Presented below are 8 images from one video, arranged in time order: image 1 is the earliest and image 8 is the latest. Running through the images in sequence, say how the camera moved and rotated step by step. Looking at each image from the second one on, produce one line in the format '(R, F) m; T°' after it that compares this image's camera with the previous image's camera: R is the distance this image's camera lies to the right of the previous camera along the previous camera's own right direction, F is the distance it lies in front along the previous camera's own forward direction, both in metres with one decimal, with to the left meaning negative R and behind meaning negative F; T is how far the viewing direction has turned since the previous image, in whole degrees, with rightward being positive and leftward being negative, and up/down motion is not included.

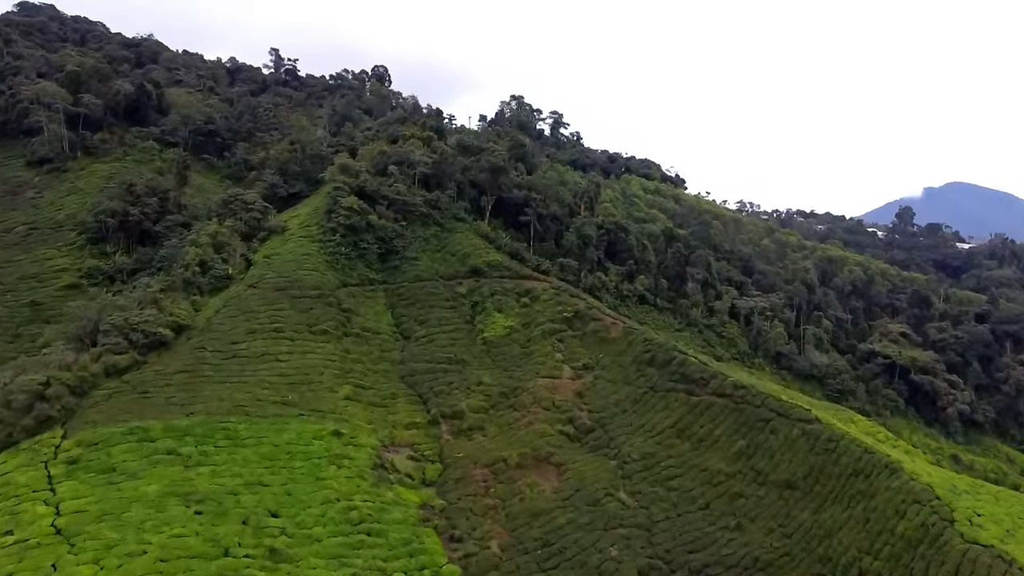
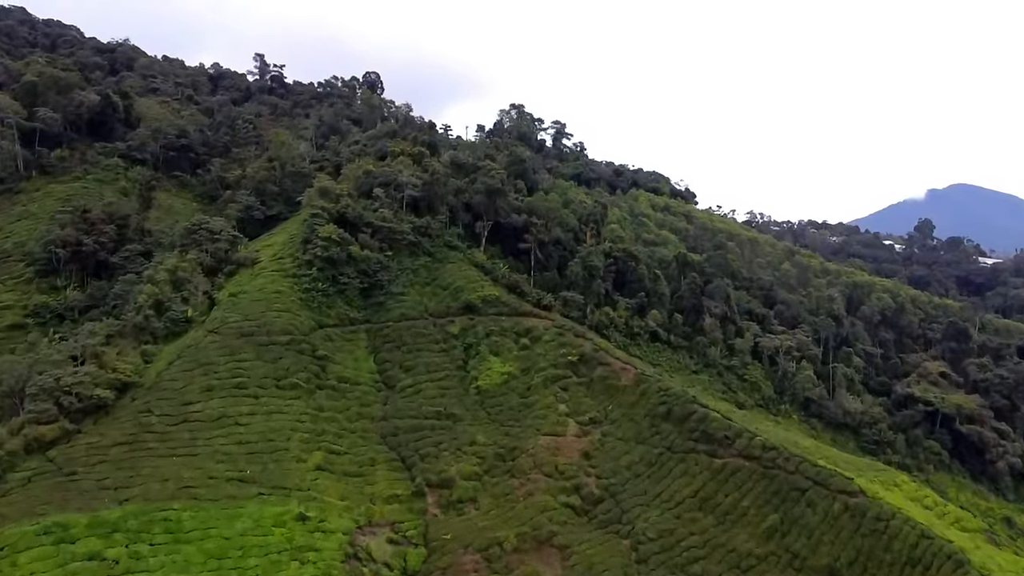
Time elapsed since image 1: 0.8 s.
(+0.1, +4.8) m; 0°
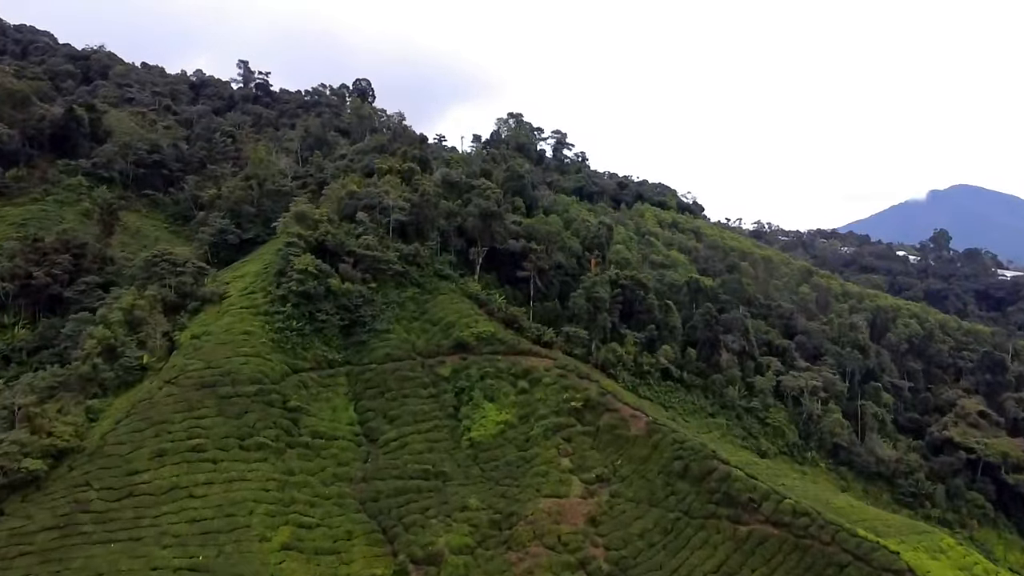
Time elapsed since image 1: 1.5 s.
(+0.1, +4.0) m; 0°
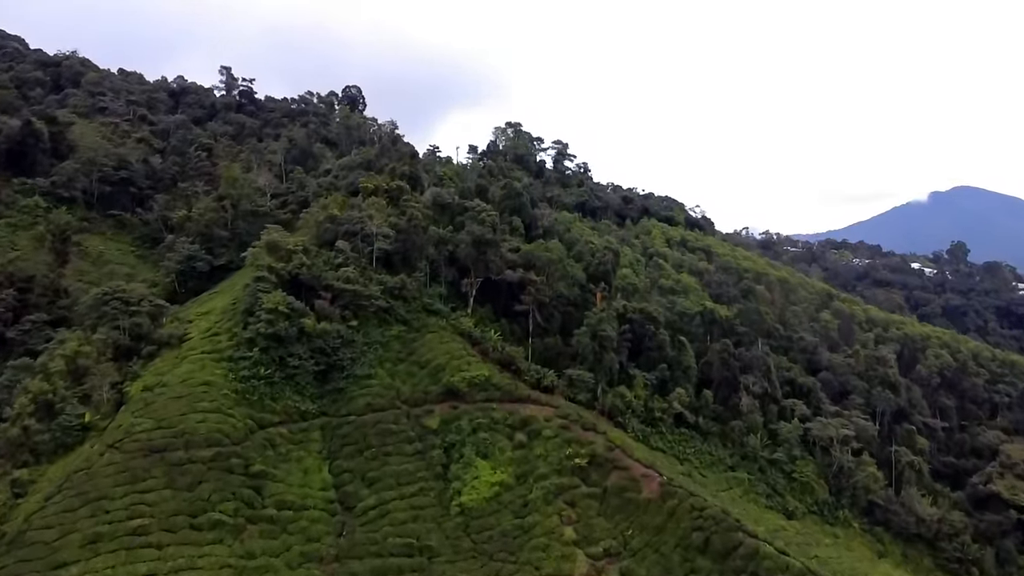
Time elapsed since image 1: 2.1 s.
(+0.1, +4.0) m; 0°
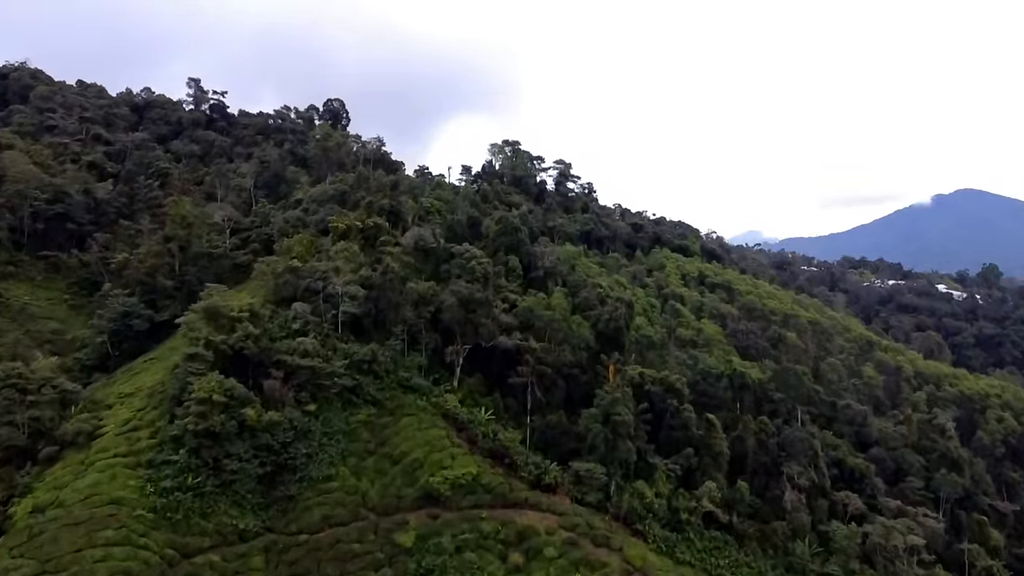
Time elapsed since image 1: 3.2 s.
(+0.2, +6.4) m; 0°
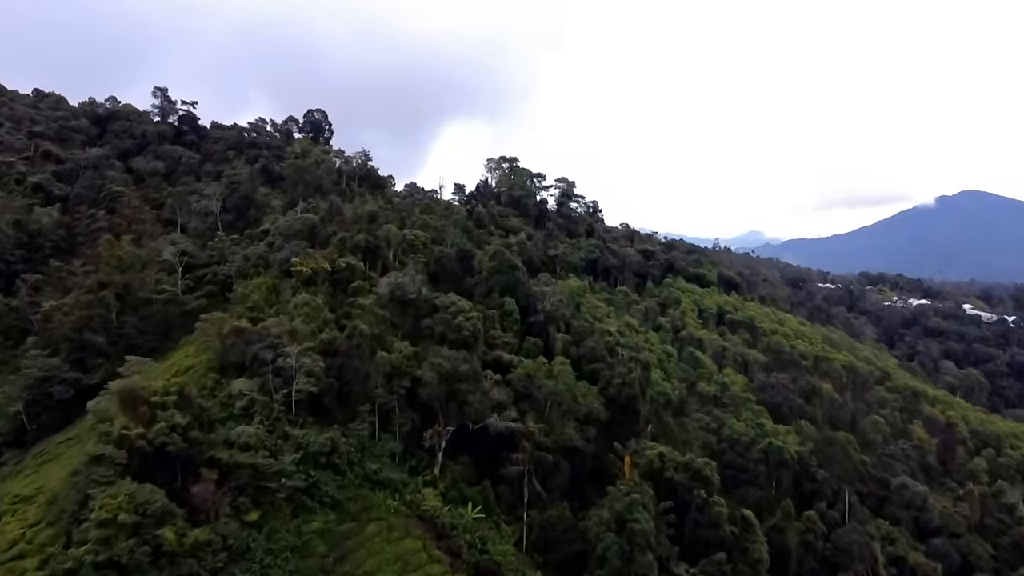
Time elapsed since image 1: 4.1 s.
(+0.2, +5.6) m; 0°
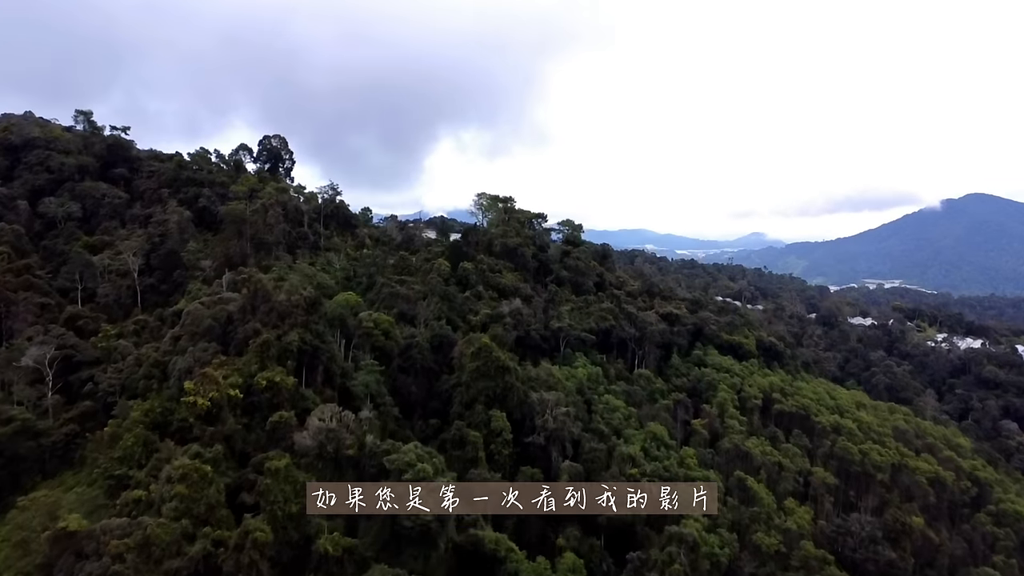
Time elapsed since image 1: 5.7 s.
(+0.4, +9.7) m; 0°
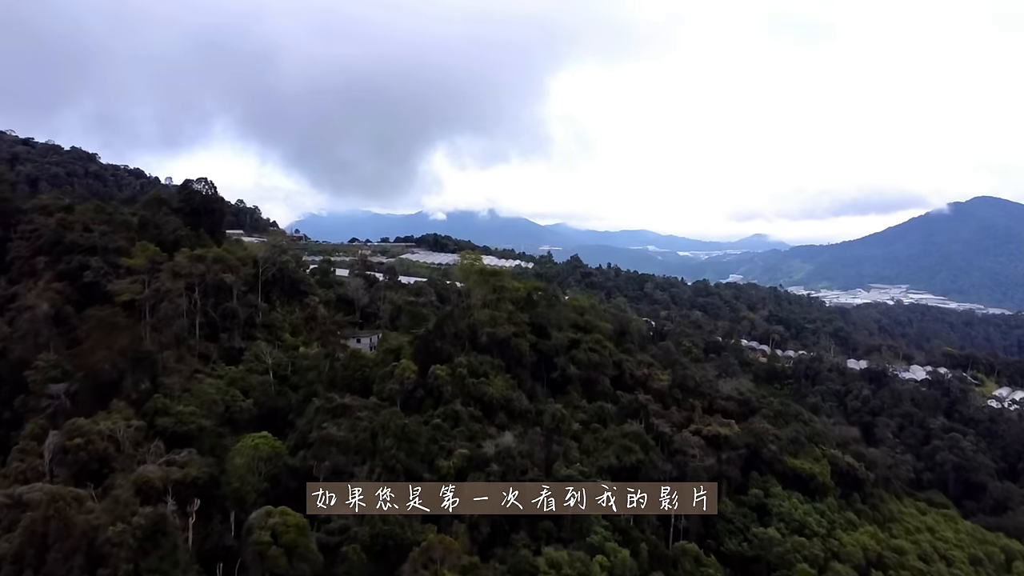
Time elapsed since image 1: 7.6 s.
(+0.4, +11.3) m; 0°
